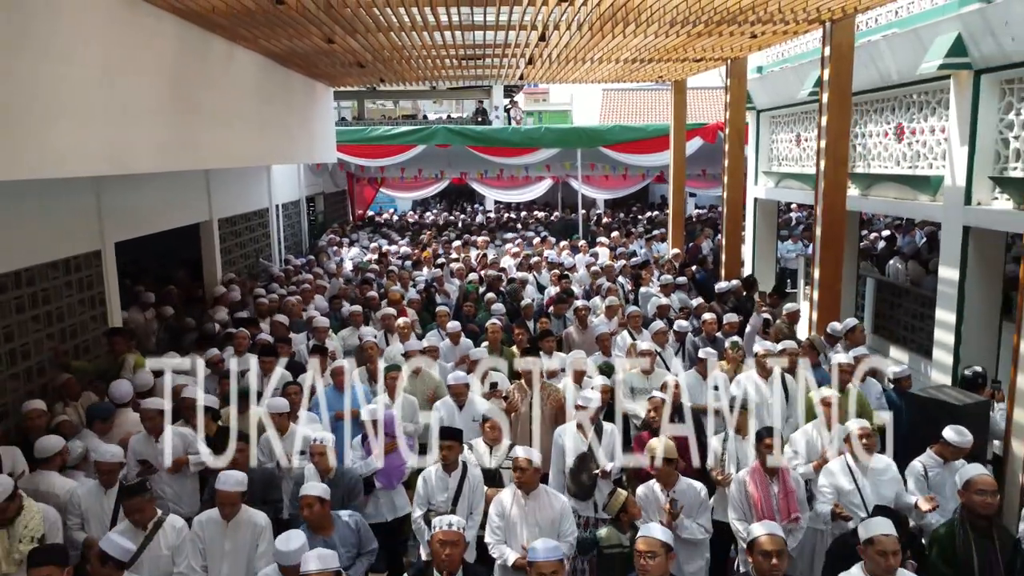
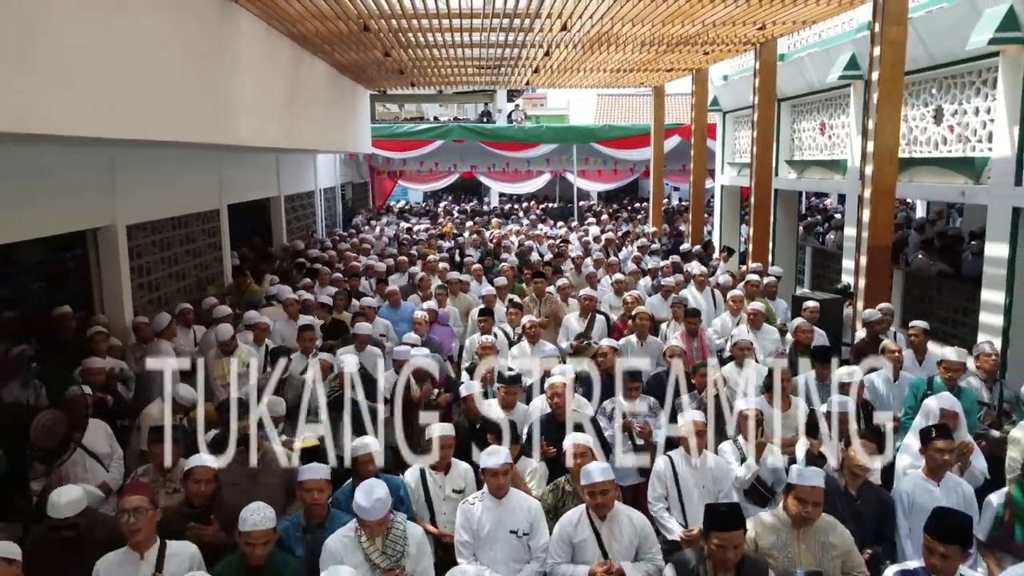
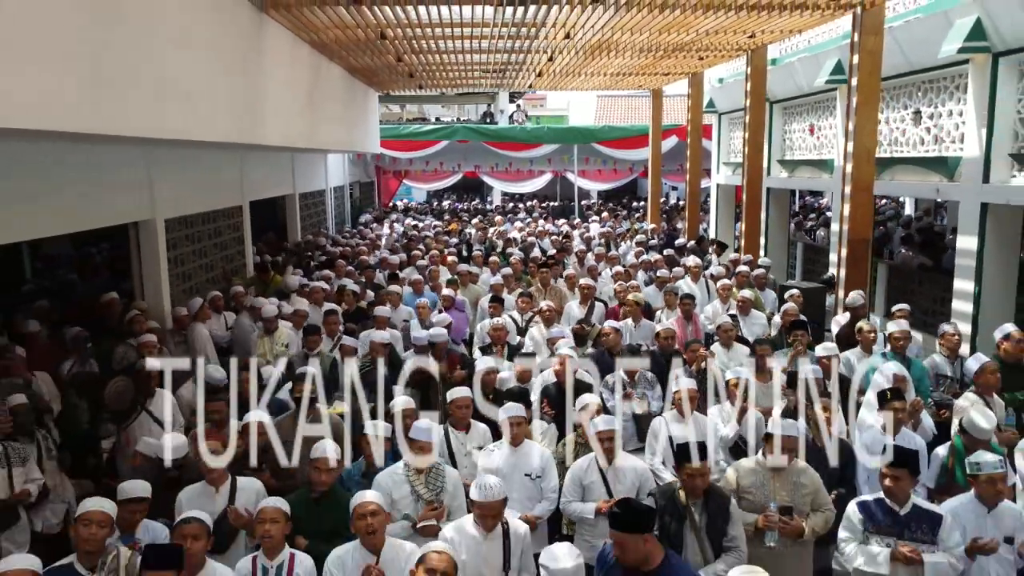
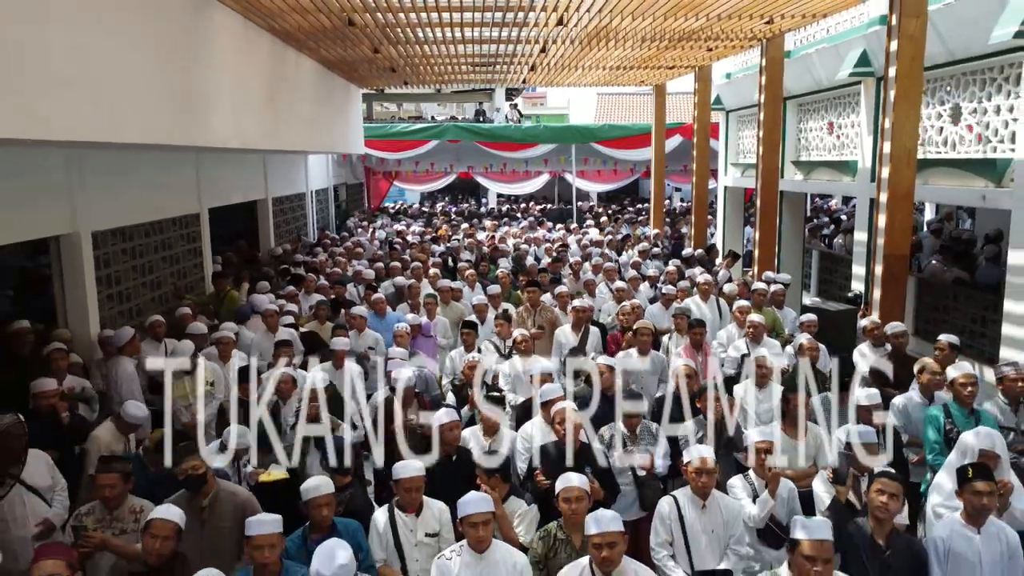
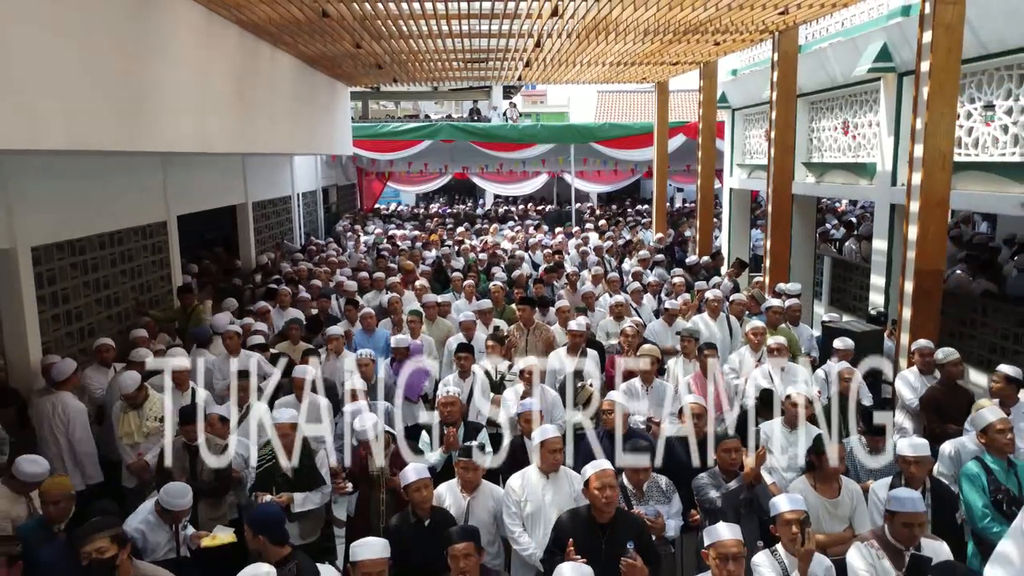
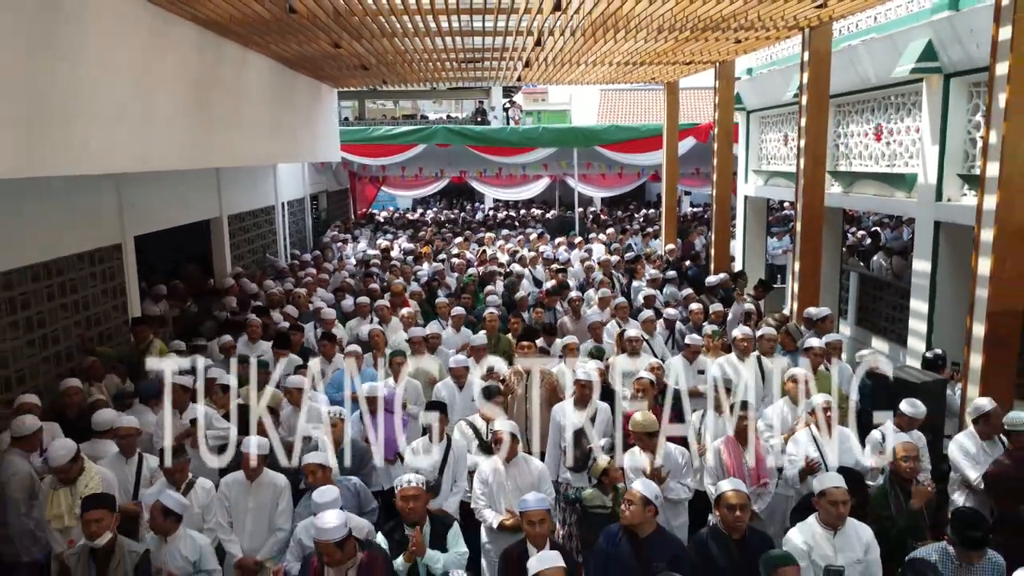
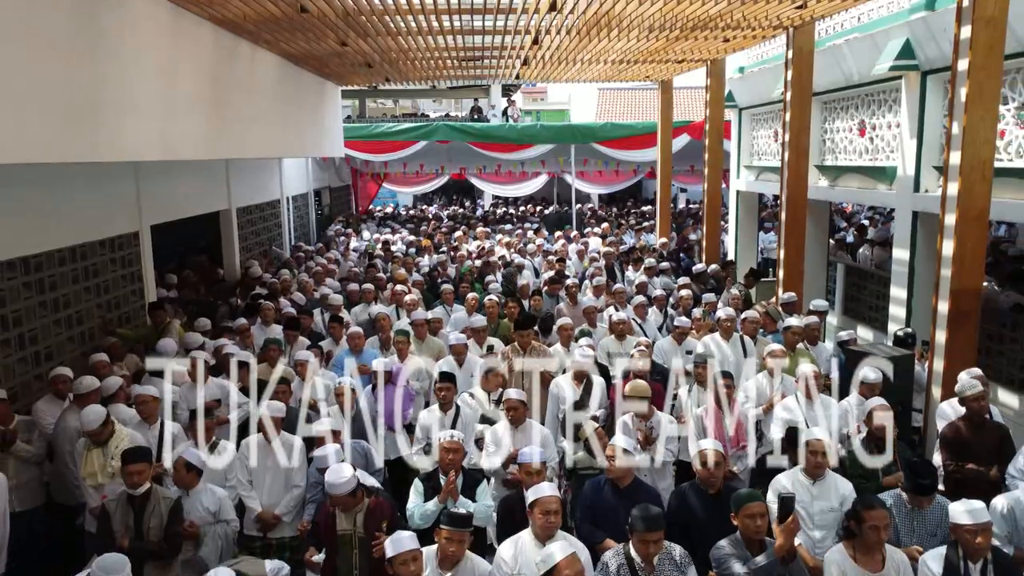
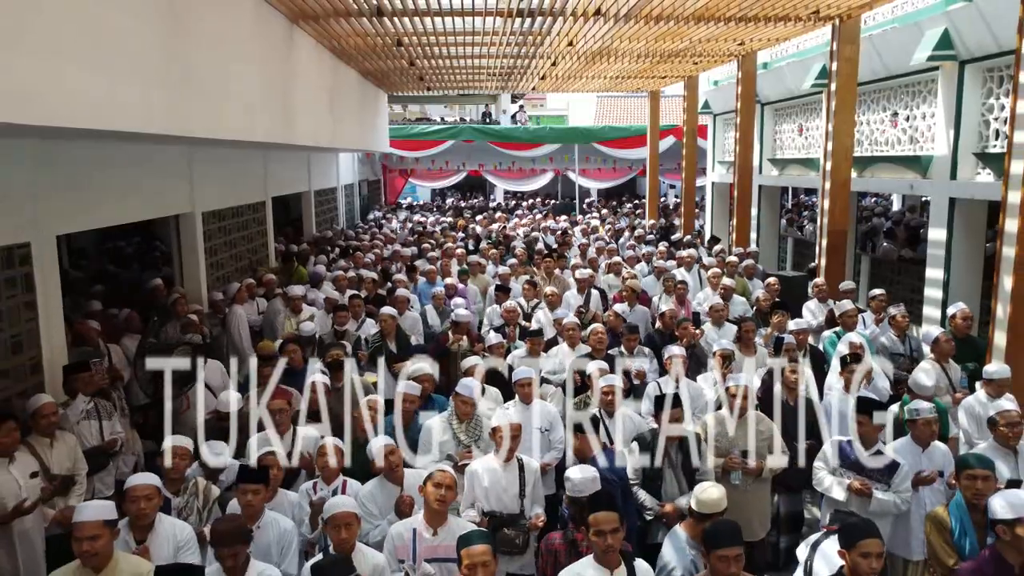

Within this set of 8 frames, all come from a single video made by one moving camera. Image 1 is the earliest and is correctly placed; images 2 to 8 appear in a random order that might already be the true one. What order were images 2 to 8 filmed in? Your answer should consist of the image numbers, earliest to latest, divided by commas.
6, 7, 5, 4, 2, 3, 8
